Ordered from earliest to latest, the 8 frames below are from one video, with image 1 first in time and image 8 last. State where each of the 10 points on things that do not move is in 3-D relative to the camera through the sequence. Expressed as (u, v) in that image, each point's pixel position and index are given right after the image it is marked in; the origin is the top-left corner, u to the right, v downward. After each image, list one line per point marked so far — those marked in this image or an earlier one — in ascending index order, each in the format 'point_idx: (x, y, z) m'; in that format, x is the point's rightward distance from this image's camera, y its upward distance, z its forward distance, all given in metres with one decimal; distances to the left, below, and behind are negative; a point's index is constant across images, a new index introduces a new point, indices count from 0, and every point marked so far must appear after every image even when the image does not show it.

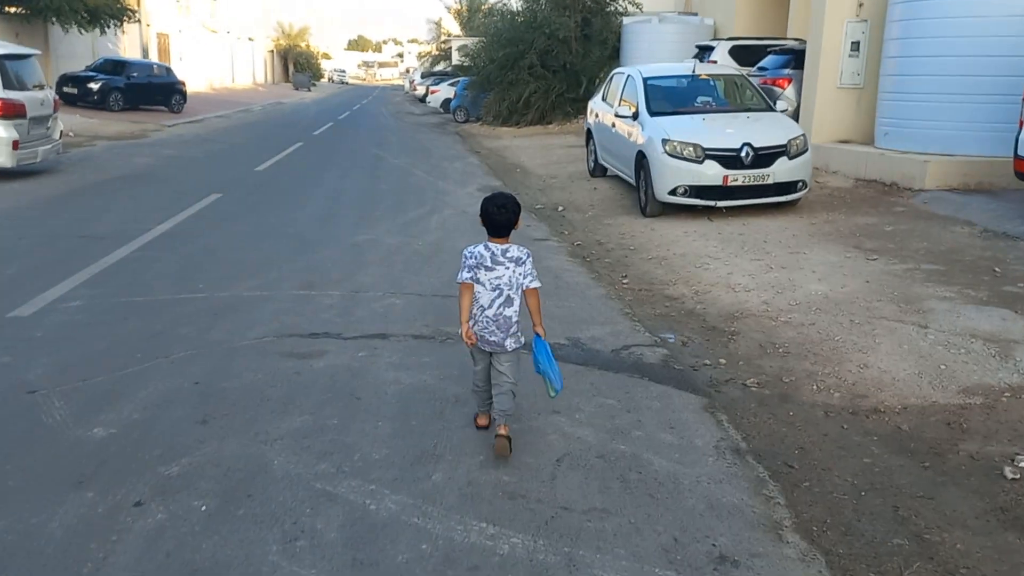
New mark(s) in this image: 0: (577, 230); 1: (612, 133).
0: (+0.9, +0.8, +10.8) m
1: (+1.6, +2.4, +12.7) m
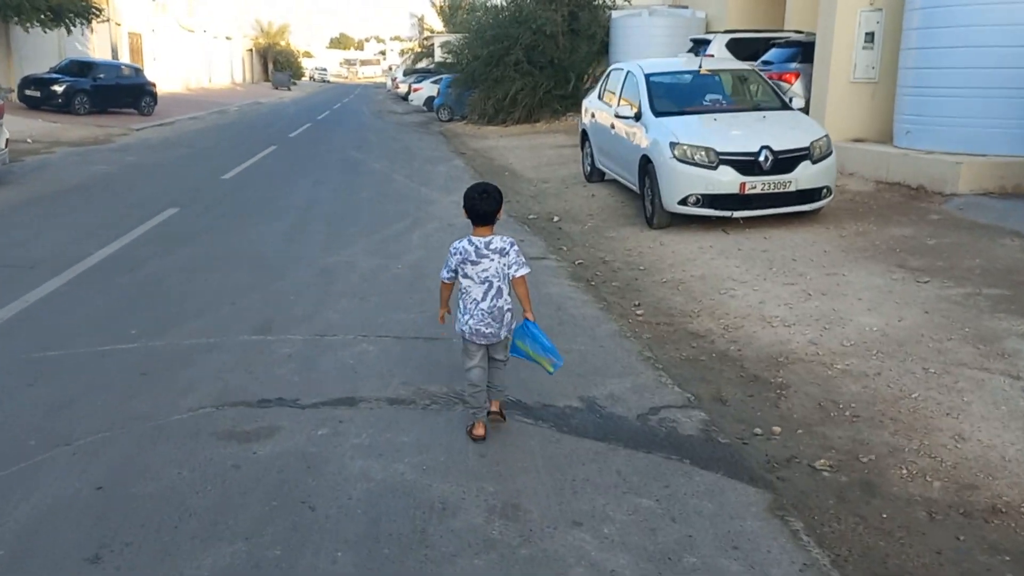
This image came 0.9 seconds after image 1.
0: (+0.8, +0.5, +9.6) m
1: (+1.4, +2.2, +11.6) m
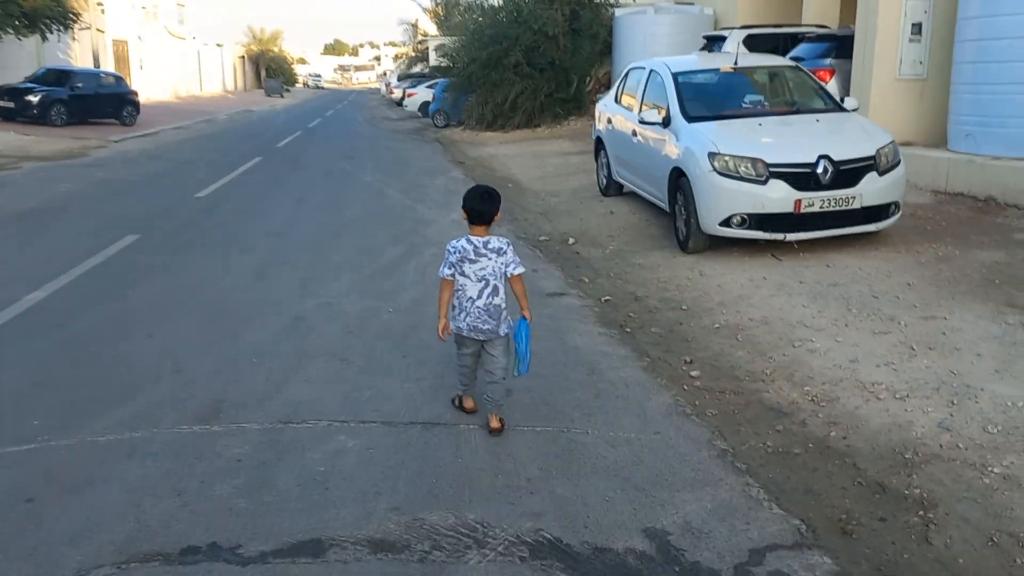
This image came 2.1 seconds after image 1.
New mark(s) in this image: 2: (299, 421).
0: (+0.9, +0.1, +8.2) m
1: (+1.5, +1.8, +10.1) m
2: (-1.2, -0.7, +4.5) m
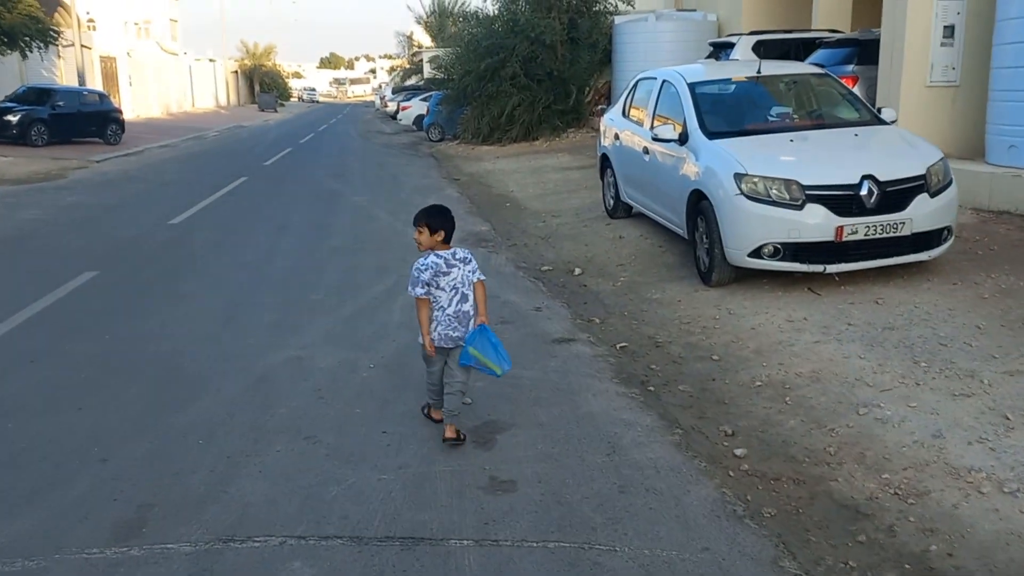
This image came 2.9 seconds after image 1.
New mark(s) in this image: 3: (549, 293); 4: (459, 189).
0: (+0.9, -0.2, +7.2) m
1: (+1.5, +1.4, +9.2) m
2: (-1.2, -1.1, +3.5) m
3: (+0.4, -0.1, +7.9) m
4: (-1.1, +2.0, +16.6) m
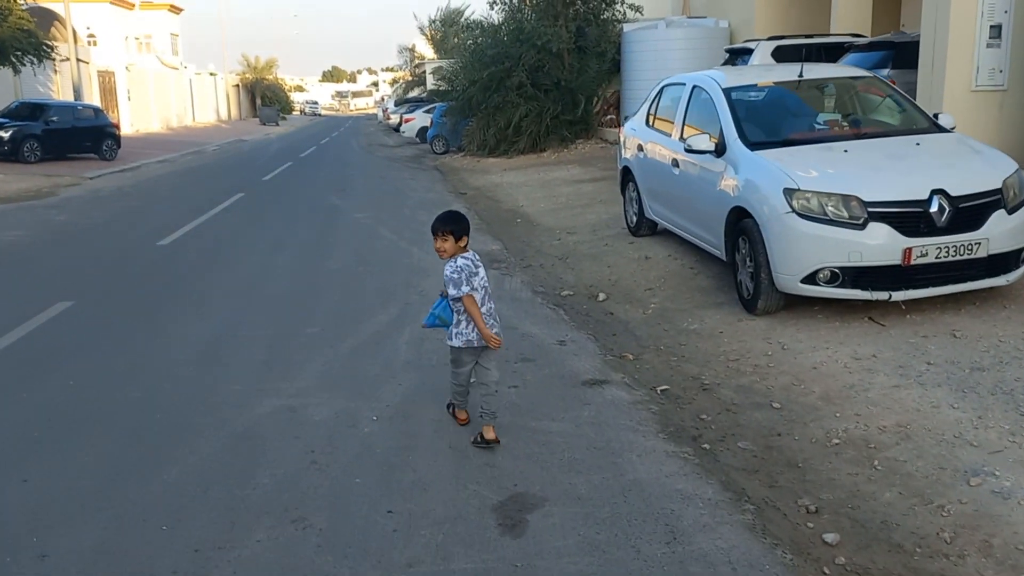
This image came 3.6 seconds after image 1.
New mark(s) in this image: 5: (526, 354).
0: (+1.0, -0.5, +6.3) m
1: (+1.6, +1.2, +8.4) m
2: (-1.0, -1.3, +2.7) m
3: (+0.5, -0.3, +7.1) m
4: (-0.9, +1.6, +15.9) m
5: (+0.1, -0.5, +6.2) m
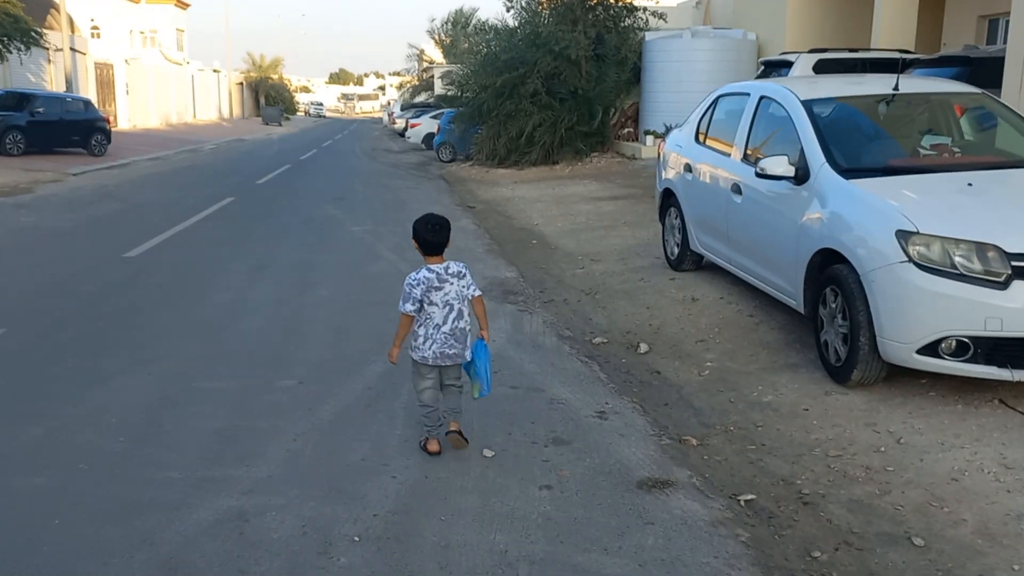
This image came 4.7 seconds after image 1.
0: (+1.2, -0.9, +4.9) m
1: (+1.8, +0.7, +7.0) m
2: (-0.9, -1.6, +1.3) m
3: (+0.7, -0.7, +5.7) m
4: (-0.7, +1.2, +14.5) m
5: (+0.3, -0.8, +4.8) m
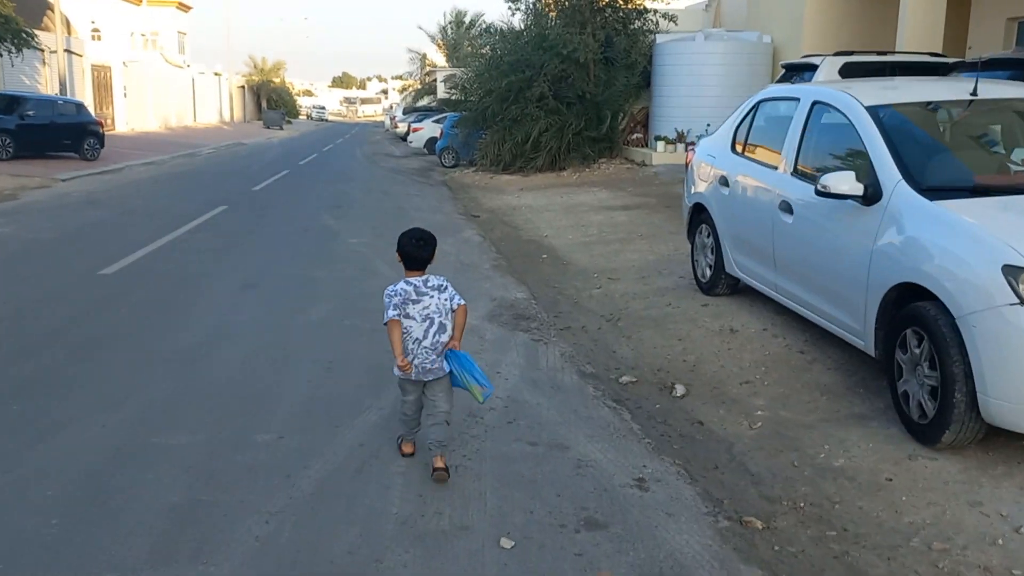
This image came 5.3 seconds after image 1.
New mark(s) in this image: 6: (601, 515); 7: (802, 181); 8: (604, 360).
0: (+1.3, -1.1, +4.1) m
1: (+2.0, +0.5, +6.1) m
2: (-0.8, -1.8, +0.4) m
3: (+0.8, -0.9, +4.8) m
4: (-0.5, +1.0, +13.6) m
5: (+0.4, -1.1, +4.0) m
6: (+0.4, -1.1, +3.9) m
7: (+2.1, +0.8, +5.9) m
8: (+0.7, -0.6, +6.4) m
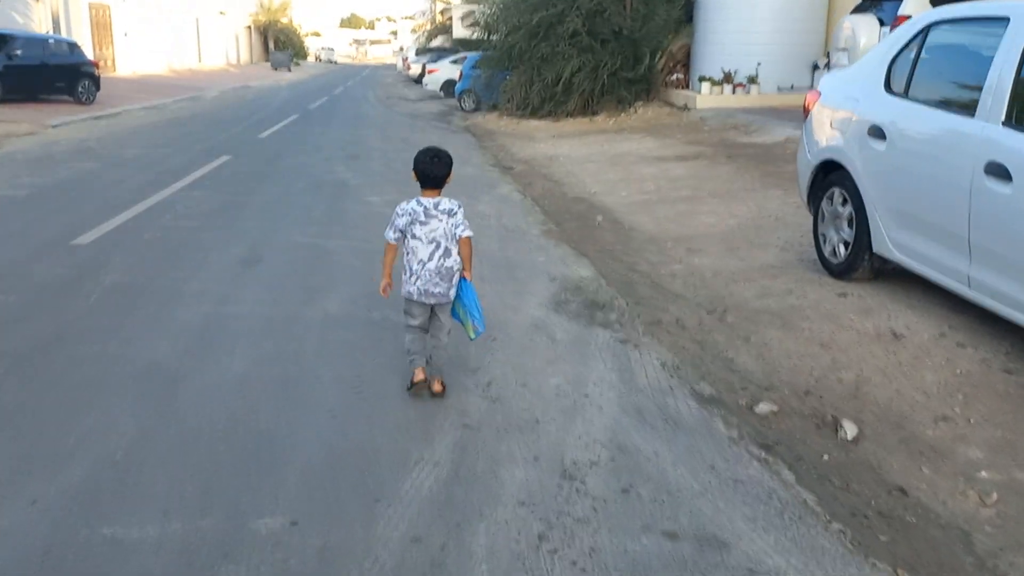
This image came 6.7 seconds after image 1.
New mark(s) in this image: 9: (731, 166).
0: (+1.8, -1.2, +2.5) m
1: (+2.5, +0.5, +4.4) m
2: (-0.3, -2.1, -1.1) m
3: (+1.3, -1.0, +3.2) m
4: (+0.1, +1.5, +11.9) m
5: (+0.9, -1.2, +2.4) m
6: (+0.9, -1.2, +2.3) m
7: (+2.6, +0.8, +4.1) m
8: (+1.2, -0.5, +4.8) m
9: (+3.3, +1.9, +12.4) m
